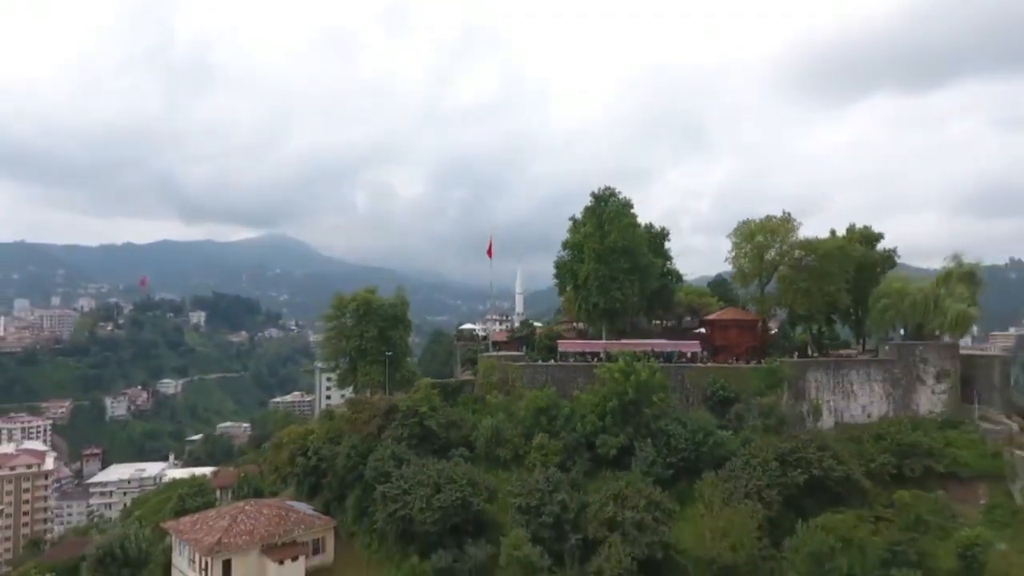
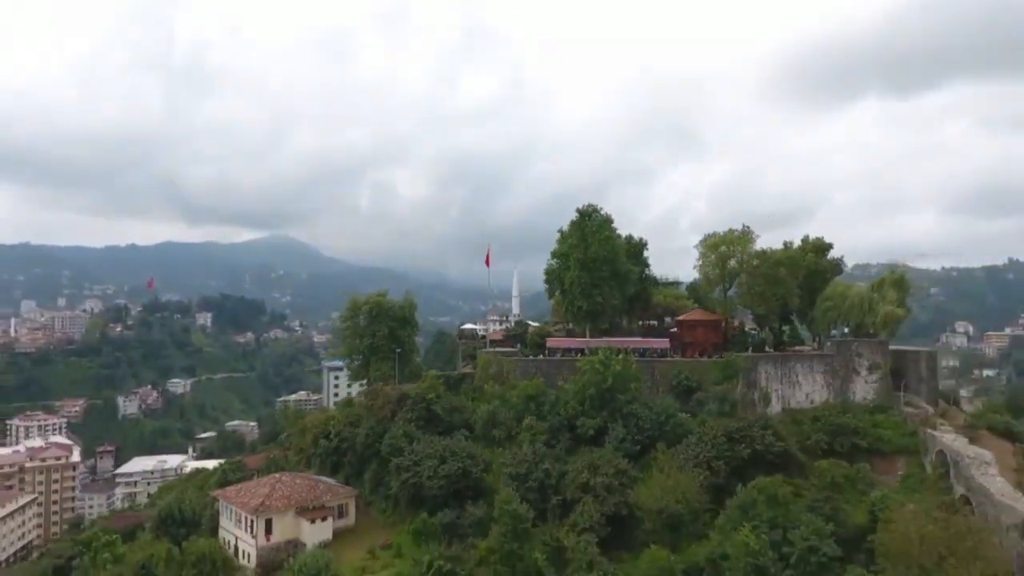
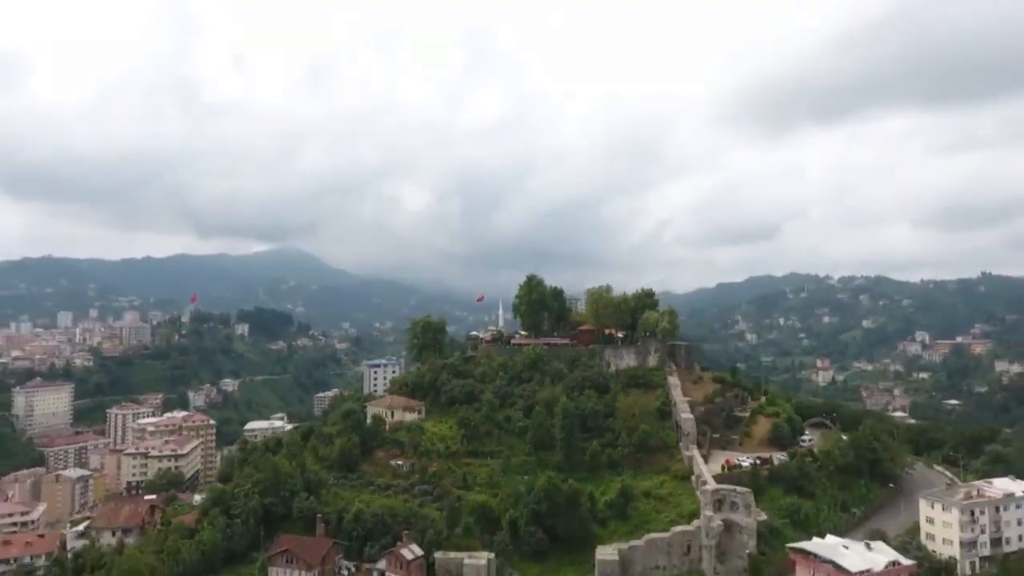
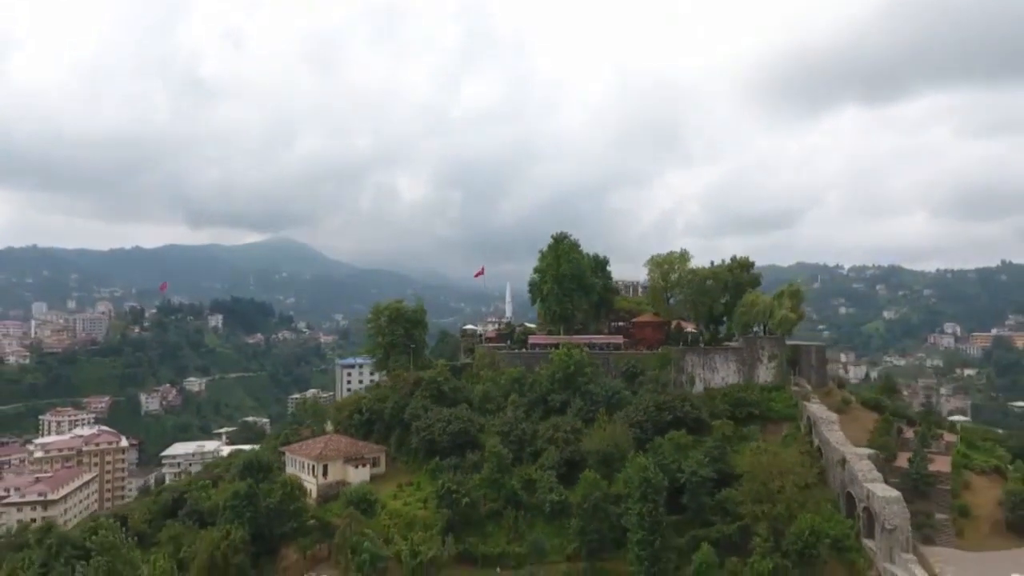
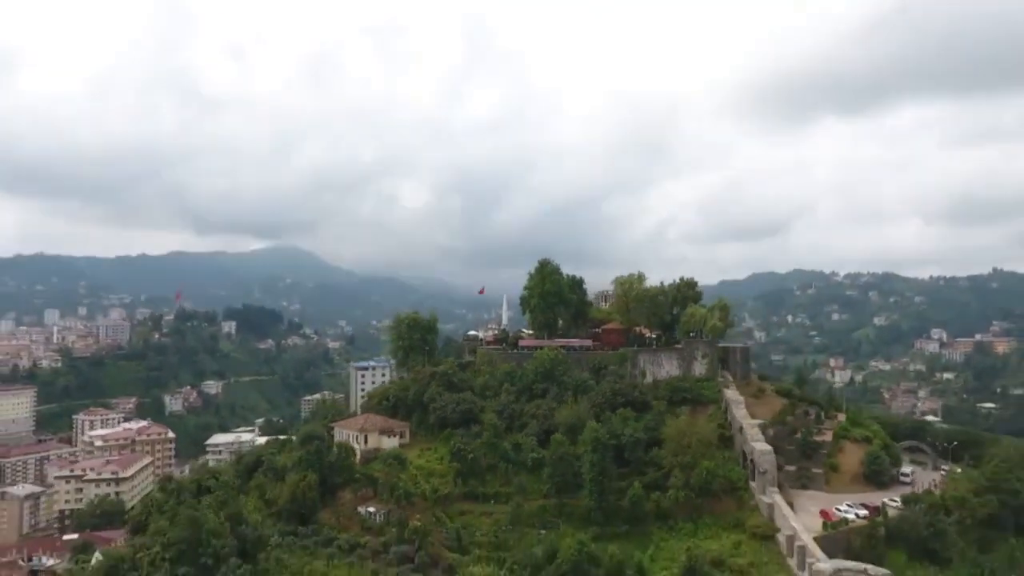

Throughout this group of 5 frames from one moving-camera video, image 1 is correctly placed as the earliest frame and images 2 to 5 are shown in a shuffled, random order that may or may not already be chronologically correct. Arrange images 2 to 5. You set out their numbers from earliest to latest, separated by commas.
2, 4, 5, 3
